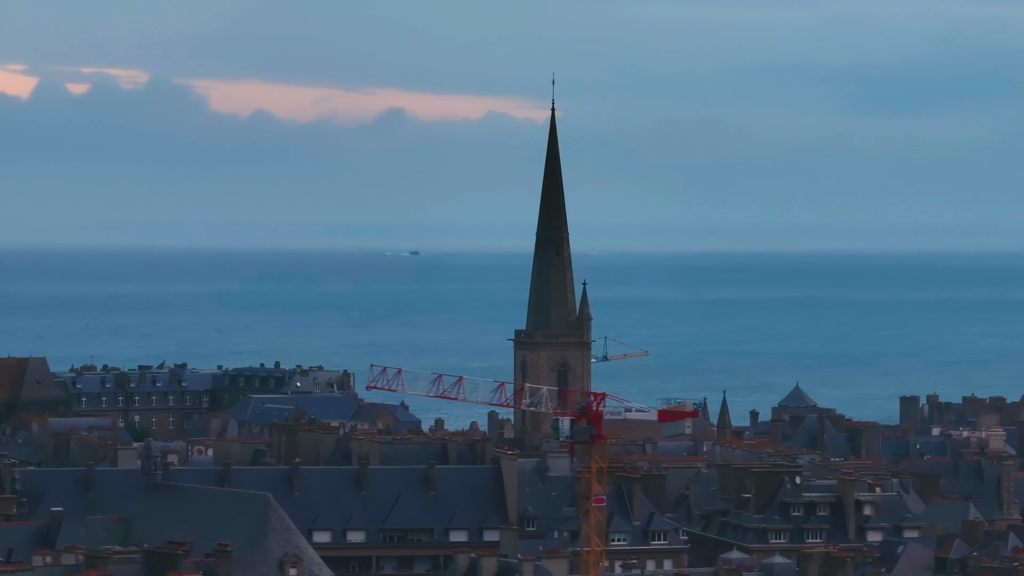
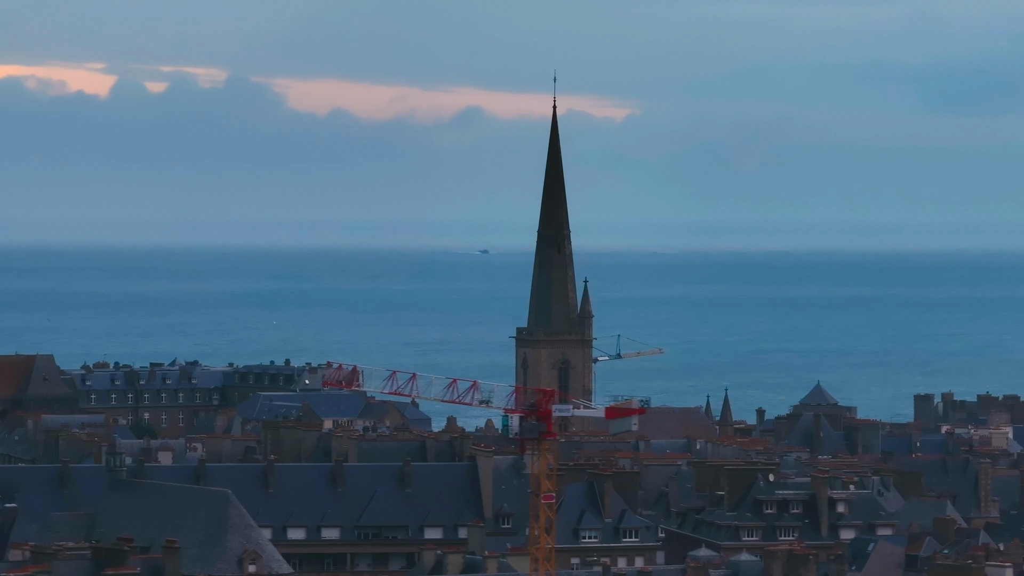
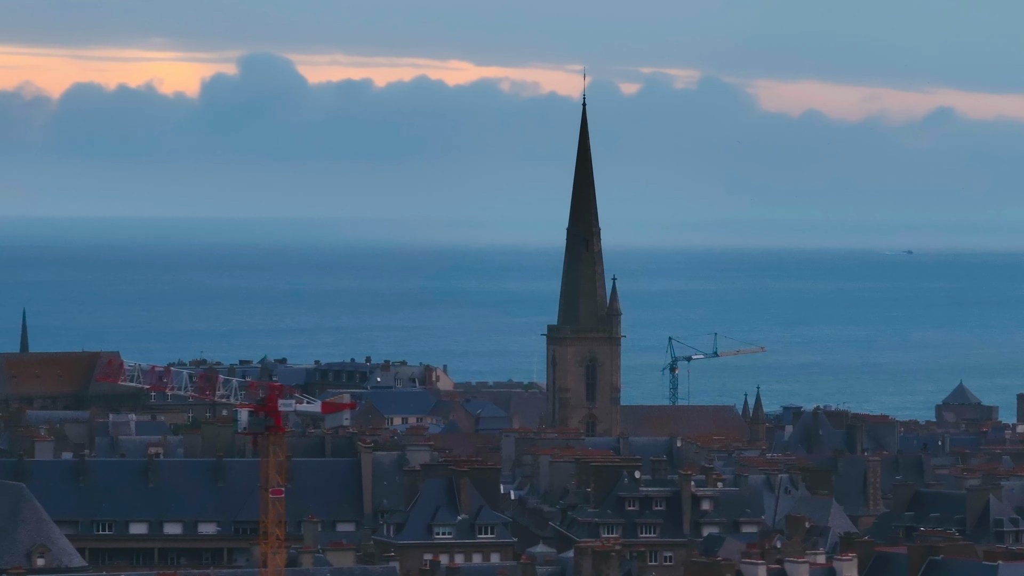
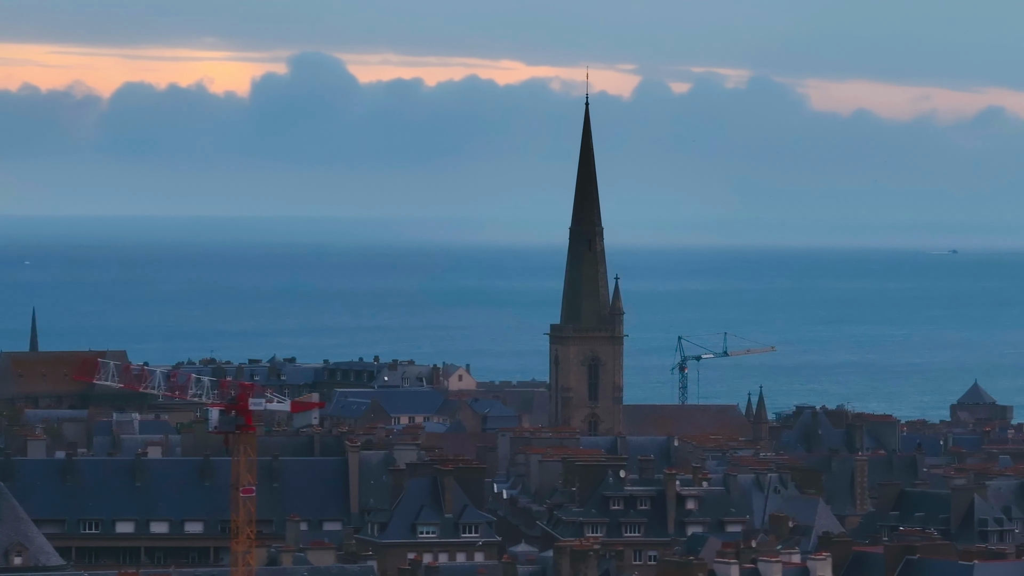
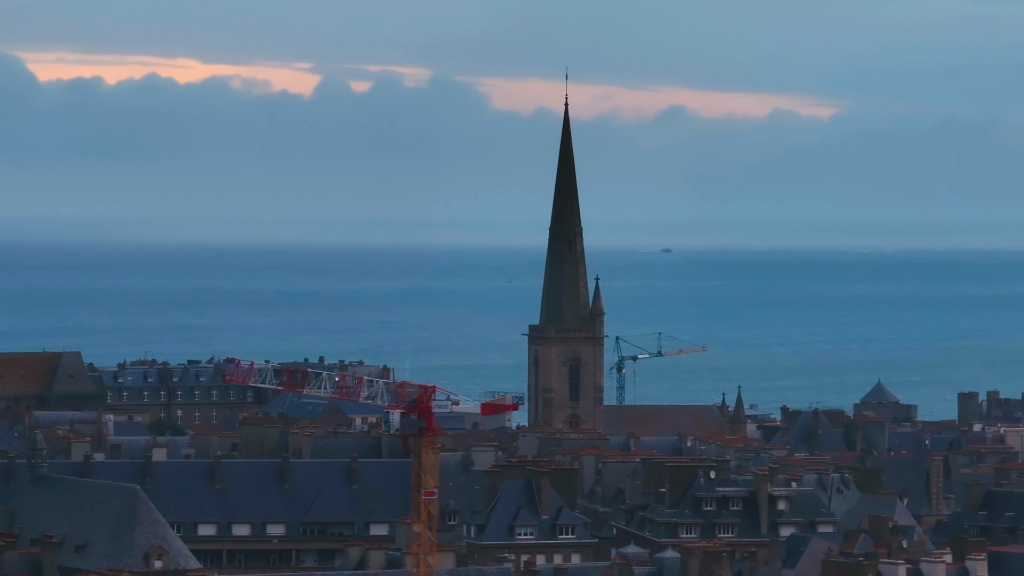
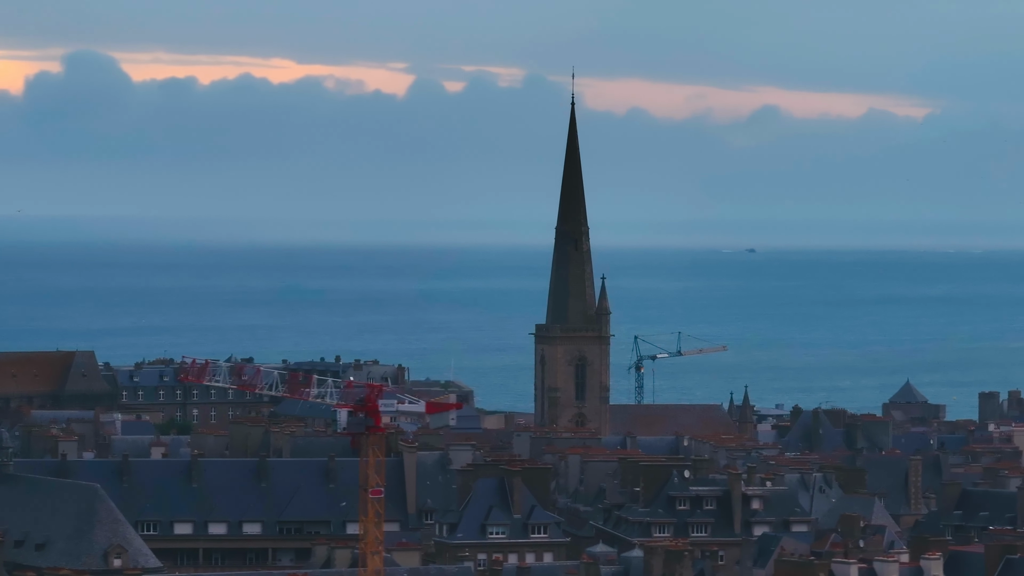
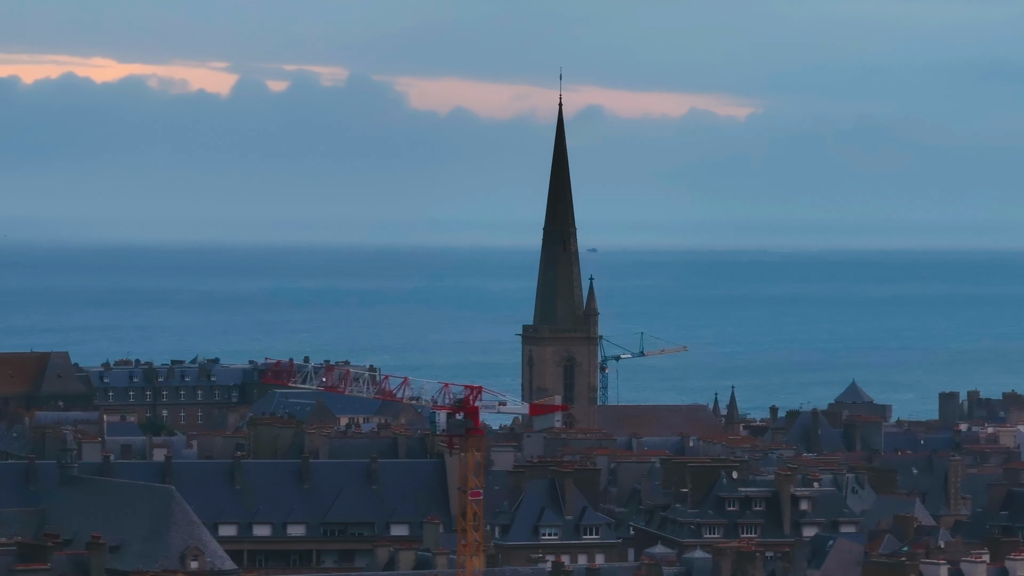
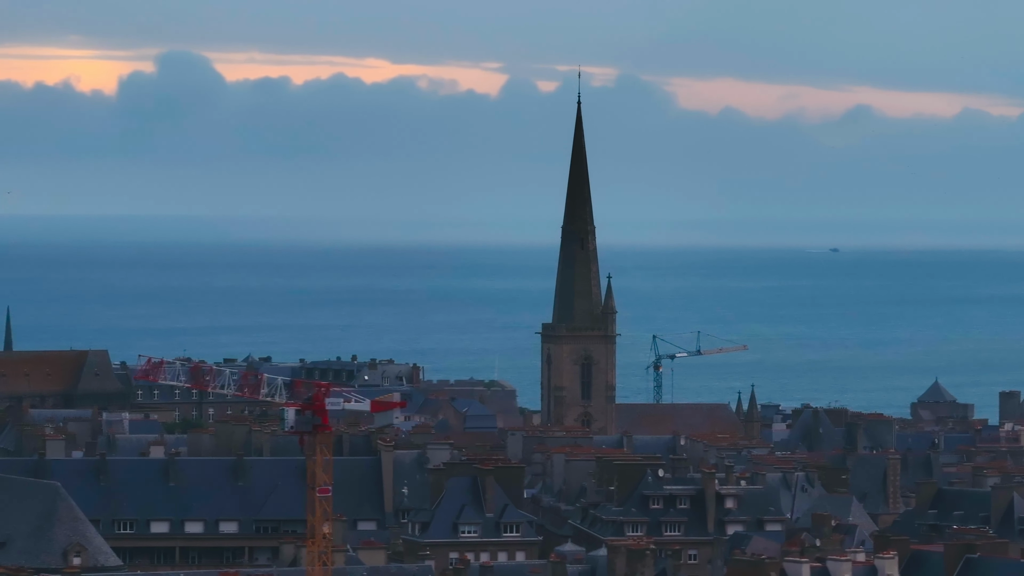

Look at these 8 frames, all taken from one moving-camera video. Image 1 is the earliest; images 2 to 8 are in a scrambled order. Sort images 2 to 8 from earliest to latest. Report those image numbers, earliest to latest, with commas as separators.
2, 7, 5, 6, 8, 3, 4
